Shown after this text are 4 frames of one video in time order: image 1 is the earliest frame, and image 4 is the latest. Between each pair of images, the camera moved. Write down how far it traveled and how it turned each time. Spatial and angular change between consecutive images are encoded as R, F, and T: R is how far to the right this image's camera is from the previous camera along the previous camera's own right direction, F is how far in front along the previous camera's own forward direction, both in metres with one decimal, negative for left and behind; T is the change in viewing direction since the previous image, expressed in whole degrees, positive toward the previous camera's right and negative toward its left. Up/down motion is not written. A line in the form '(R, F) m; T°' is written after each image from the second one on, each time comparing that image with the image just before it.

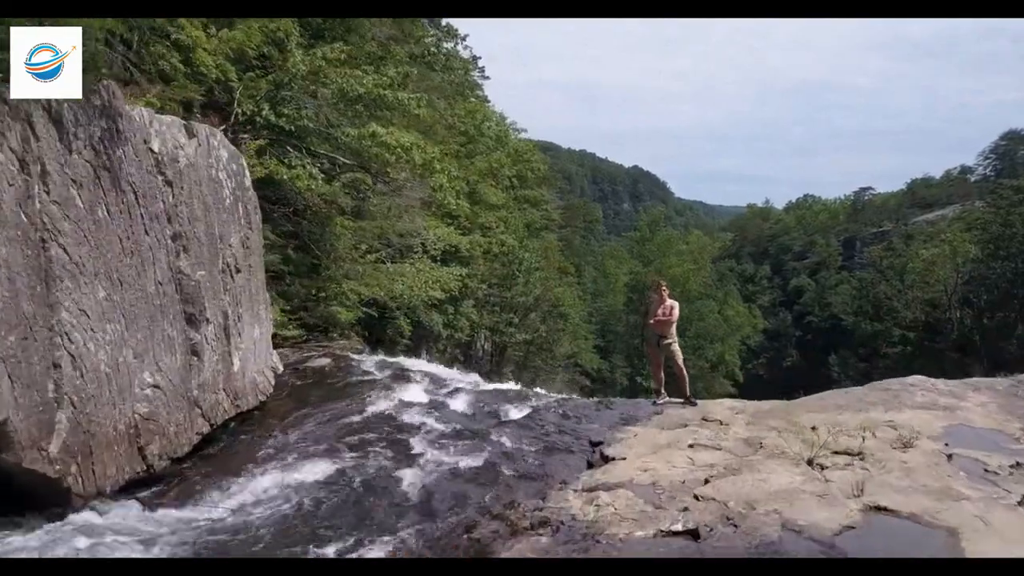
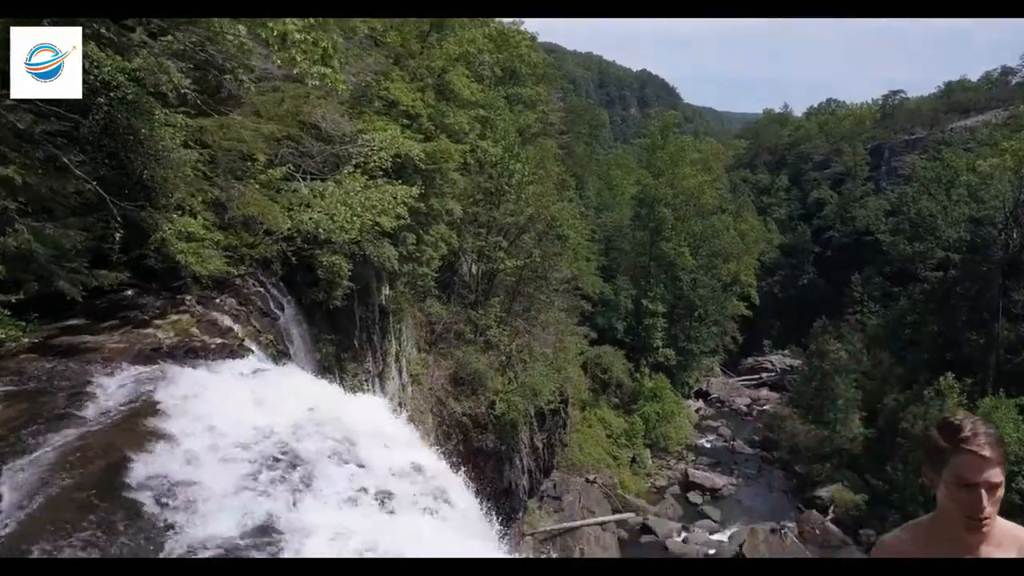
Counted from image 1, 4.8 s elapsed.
(+0.5, +4.1) m; 0°
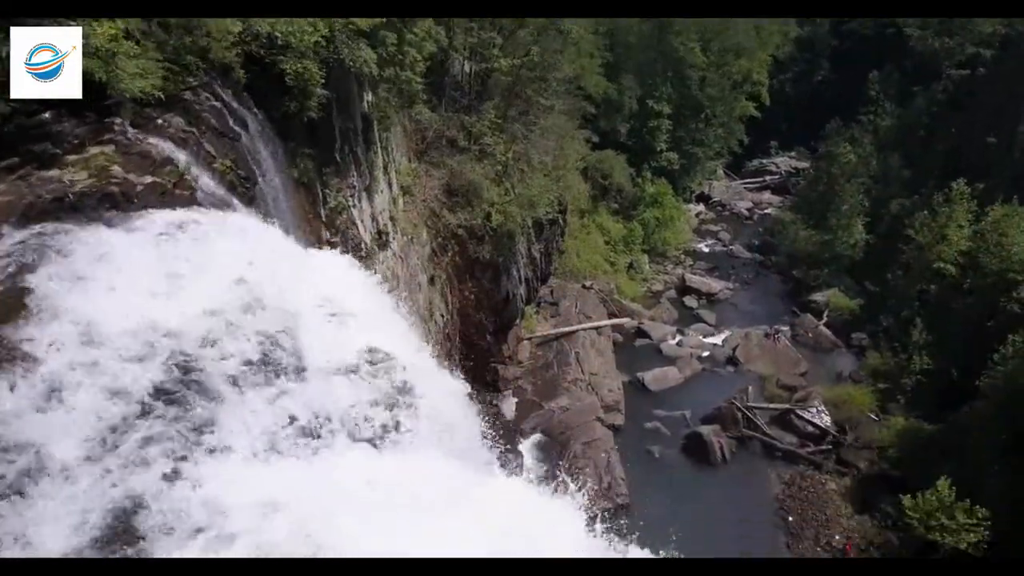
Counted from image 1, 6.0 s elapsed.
(+0.1, +1.0) m; 0°
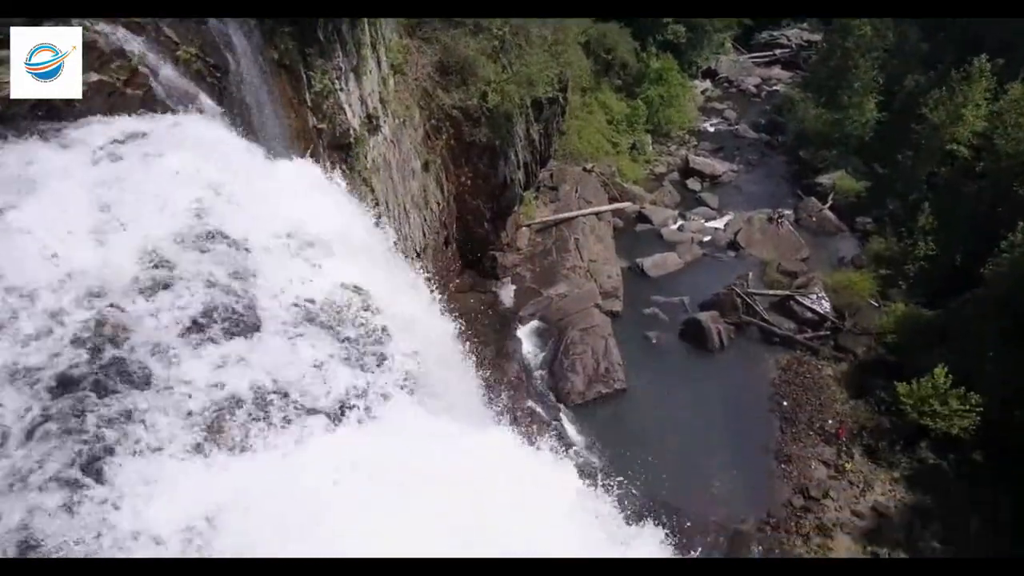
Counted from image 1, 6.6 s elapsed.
(0.0, +0.5) m; 0°
